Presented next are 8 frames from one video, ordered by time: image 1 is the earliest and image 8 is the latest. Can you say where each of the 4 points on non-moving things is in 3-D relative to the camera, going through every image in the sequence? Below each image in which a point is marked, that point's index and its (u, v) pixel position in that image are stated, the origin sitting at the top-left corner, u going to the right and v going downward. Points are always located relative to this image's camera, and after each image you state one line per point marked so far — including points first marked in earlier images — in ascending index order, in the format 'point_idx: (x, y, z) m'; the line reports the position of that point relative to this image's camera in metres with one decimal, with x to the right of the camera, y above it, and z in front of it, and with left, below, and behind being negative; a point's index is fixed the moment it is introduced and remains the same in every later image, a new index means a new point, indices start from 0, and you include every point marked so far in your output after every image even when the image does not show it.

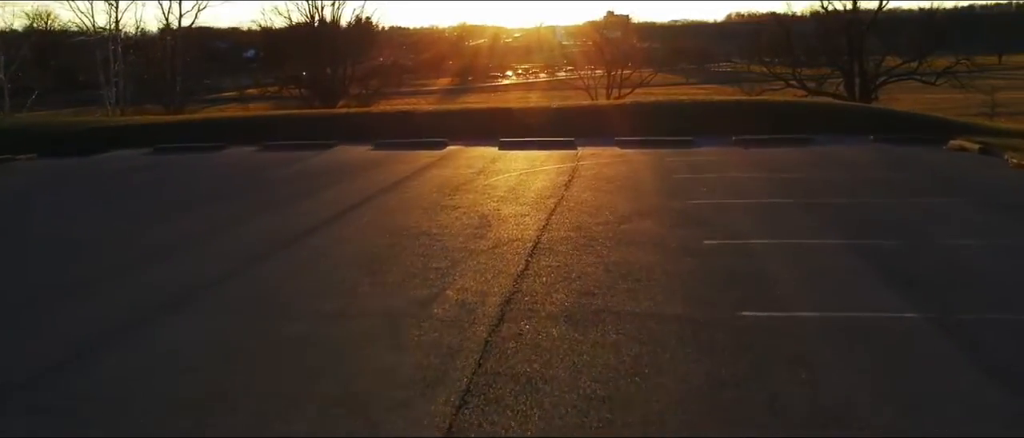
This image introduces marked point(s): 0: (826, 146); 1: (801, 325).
0: (+5.4, +1.1, +16.8) m
1: (+2.2, -0.8, +7.5) m
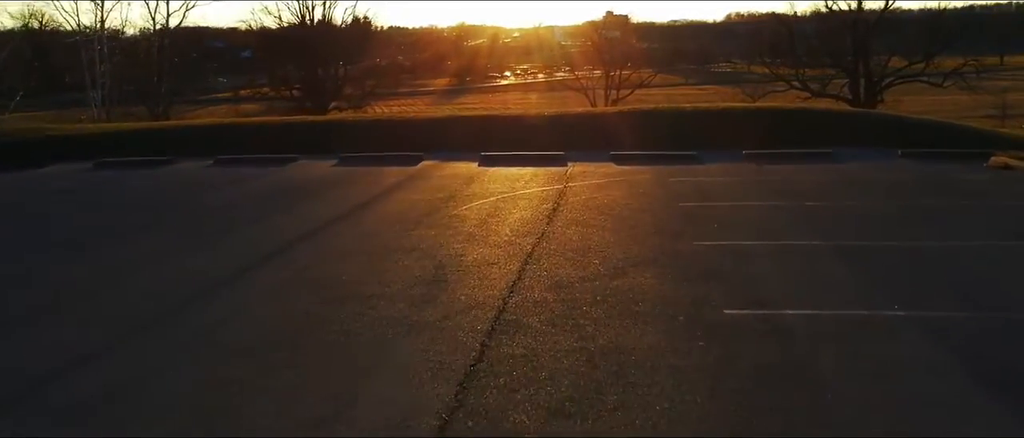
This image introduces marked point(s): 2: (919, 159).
0: (+5.2, +0.8, +15.3) m
1: (+2.0, -1.1, +5.9) m
2: (+6.4, +0.9, +15.5) m
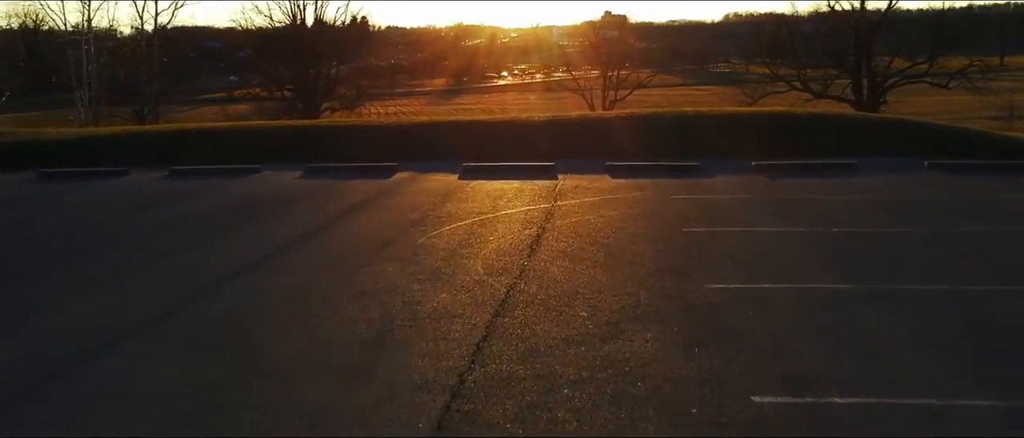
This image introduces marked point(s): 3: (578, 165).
0: (+5.0, +0.6, +14.1) m
1: (+1.8, -1.4, +4.7) m
2: (+6.2, +0.7, +14.3) m
3: (+1.2, +1.0, +17.9) m
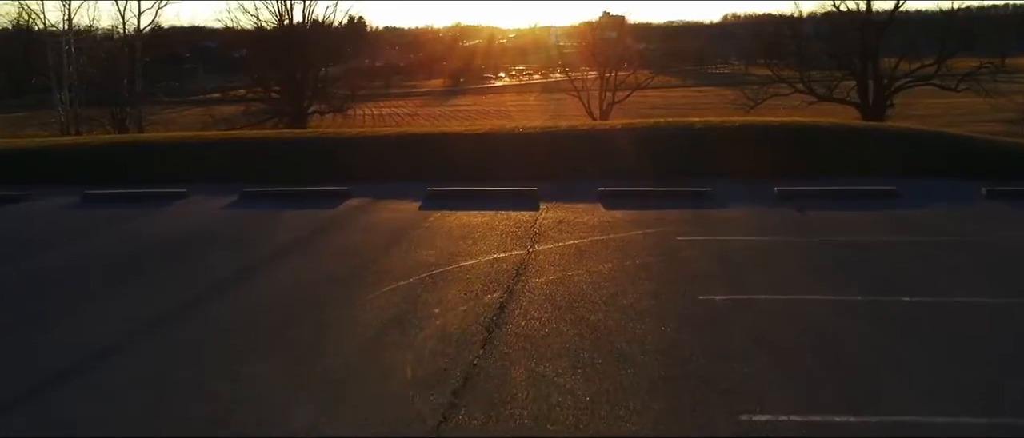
0: (+4.7, +0.3, +12.2) m
1: (+1.6, -1.7, +2.8) m
2: (+6.0, +0.3, +12.4) m
3: (+0.9, +0.6, +16.0) m
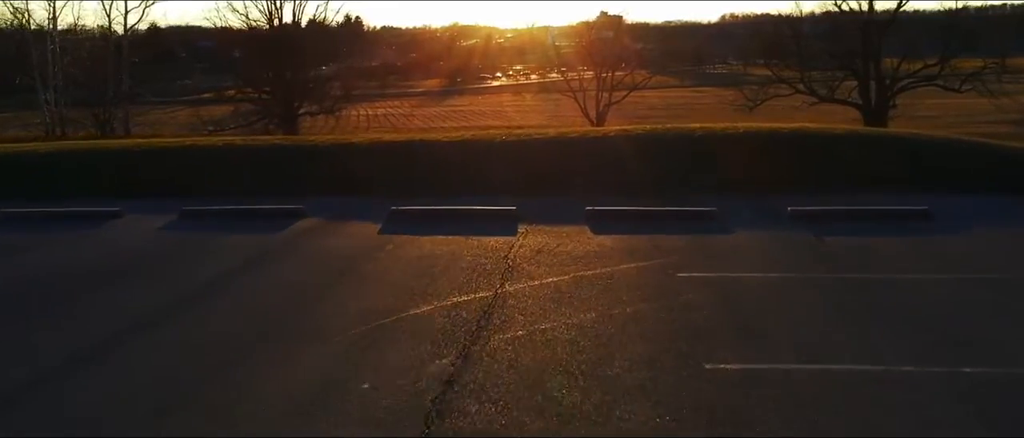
0: (+4.5, +0.1, +11.0) m
1: (+1.4, -1.9, +1.6) m
2: (+5.7, +0.1, +11.2) m
3: (+0.7, +0.4, +14.8) m
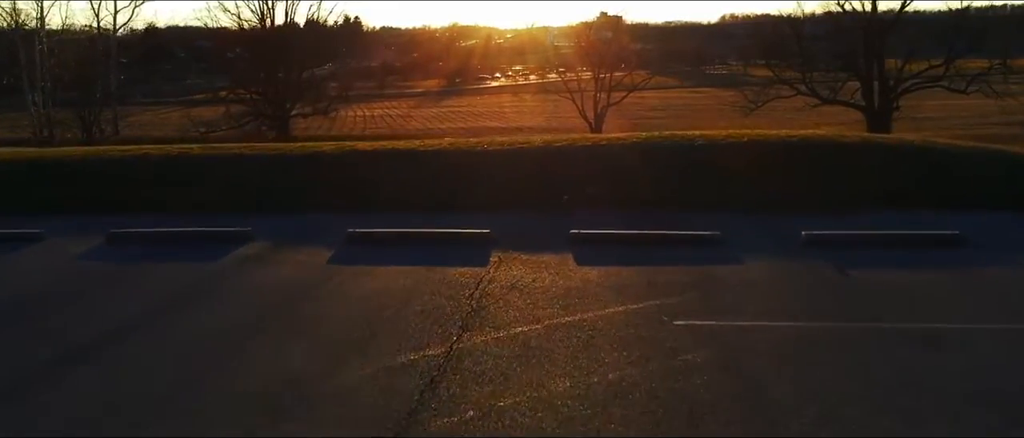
0: (+4.3, -0.1, +9.9) m
1: (+1.2, -2.1, +0.5) m
2: (+5.5, -0.1, +10.1) m
3: (+0.5, +0.2, +13.7) m
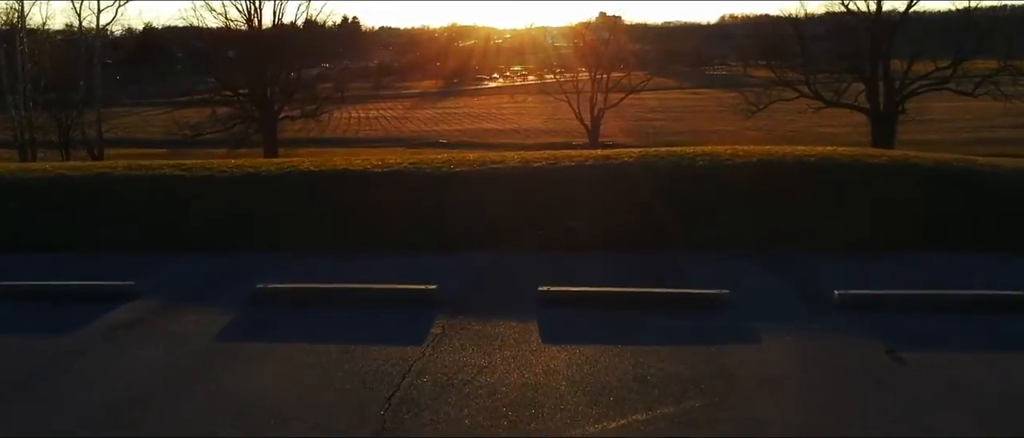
0: (+4.0, -0.5, +8.3) m
1: (+0.9, -2.4, -1.1) m
2: (+5.2, -0.4, +8.5) m
3: (+0.2, -0.1, +12.1) m
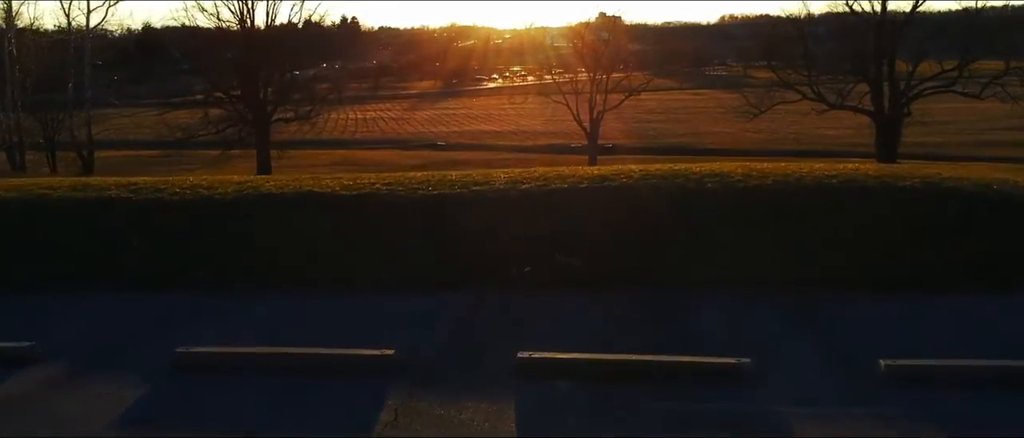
0: (+3.9, -0.7, +7.3) m
1: (+0.8, -2.7, -2.1) m
2: (+5.1, -0.6, +7.5) m
3: (+0.1, -0.3, +11.1) m
